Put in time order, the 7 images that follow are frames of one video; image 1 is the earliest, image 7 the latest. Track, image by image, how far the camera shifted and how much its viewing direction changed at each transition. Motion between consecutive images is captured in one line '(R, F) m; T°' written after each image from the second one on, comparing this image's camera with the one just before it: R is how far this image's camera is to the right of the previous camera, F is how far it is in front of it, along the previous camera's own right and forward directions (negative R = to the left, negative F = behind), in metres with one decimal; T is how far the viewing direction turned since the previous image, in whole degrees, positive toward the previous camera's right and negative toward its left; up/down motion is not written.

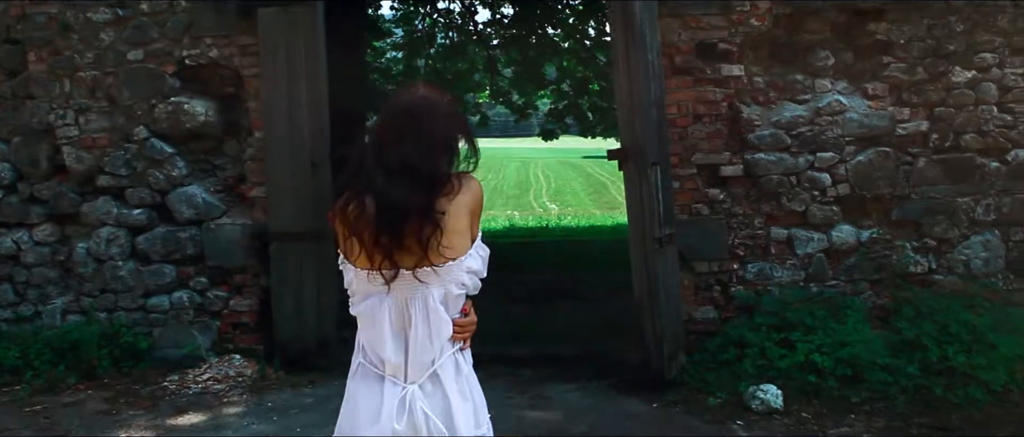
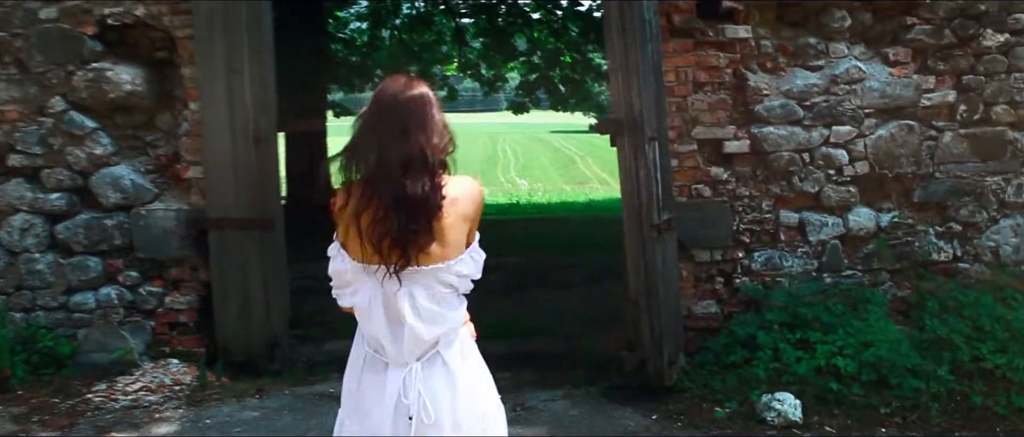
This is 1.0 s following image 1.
(0.0, +0.6) m; +2°
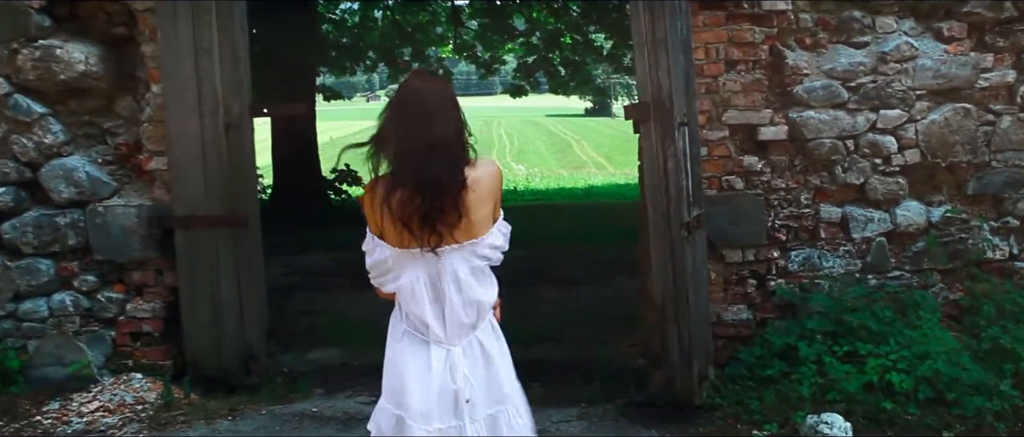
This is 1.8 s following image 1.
(-0.1, +0.5) m; +1°
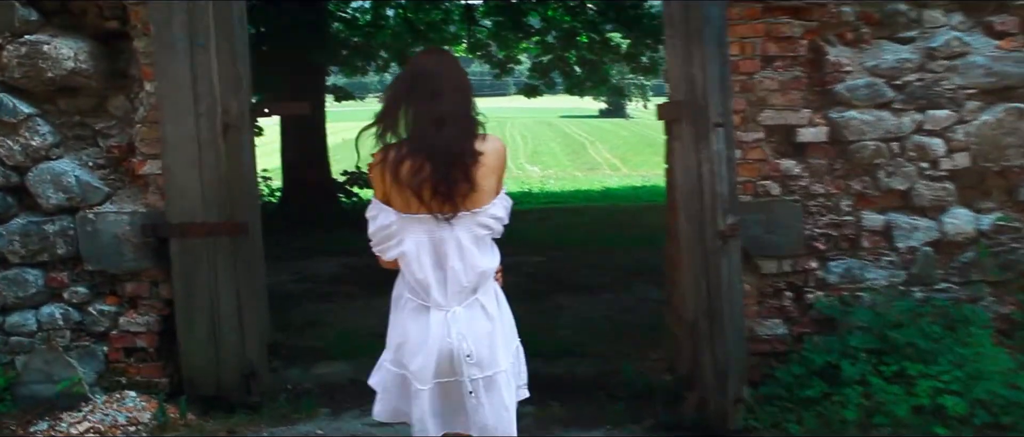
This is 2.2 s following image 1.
(-0.1, +0.3) m; 0°
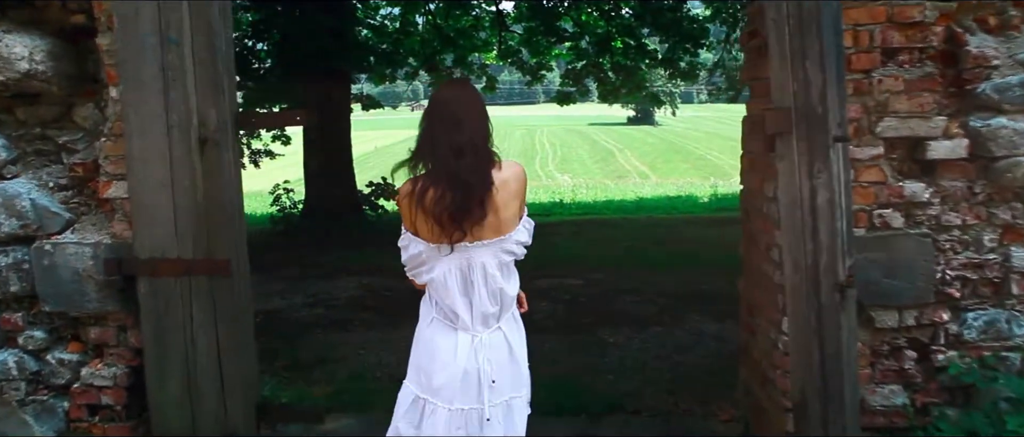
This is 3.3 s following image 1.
(0.0, +0.8) m; -3°
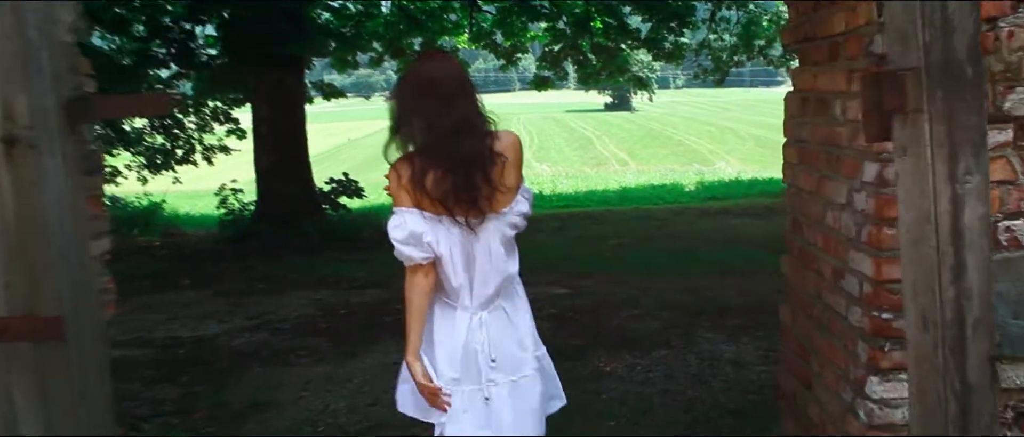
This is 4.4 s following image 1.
(0.0, +0.9) m; +1°
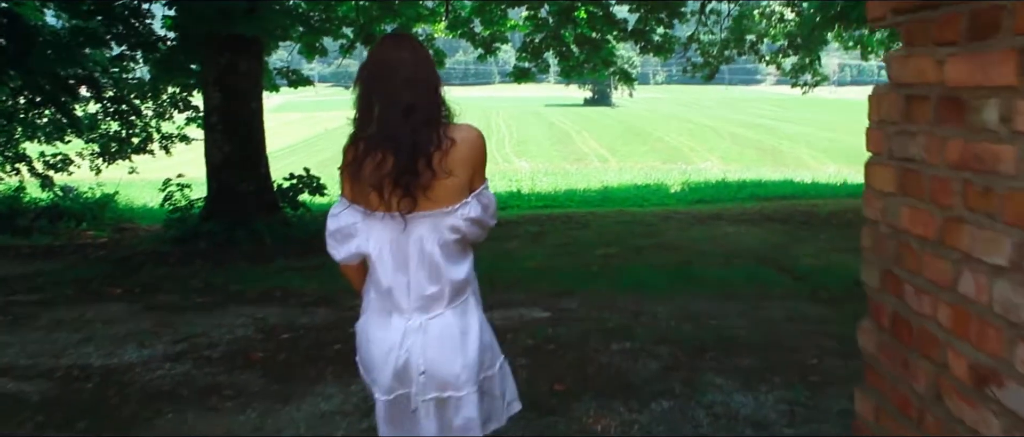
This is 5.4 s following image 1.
(0.0, +0.8) m; +1°
